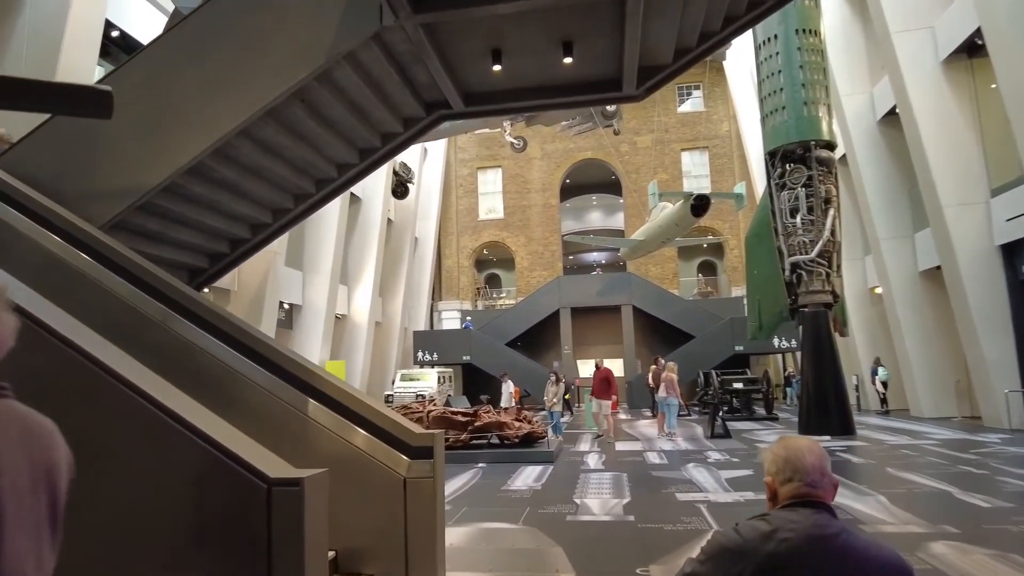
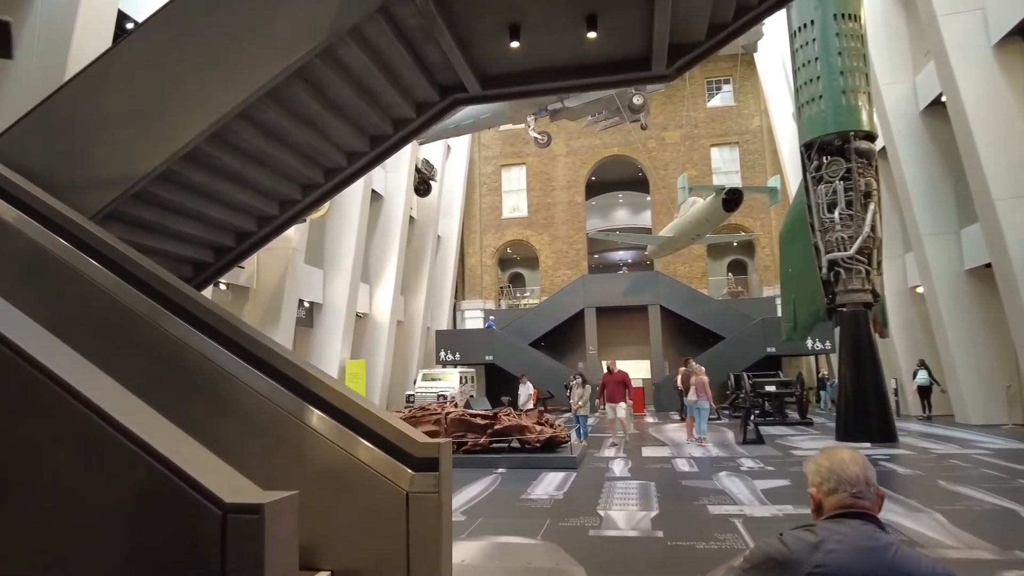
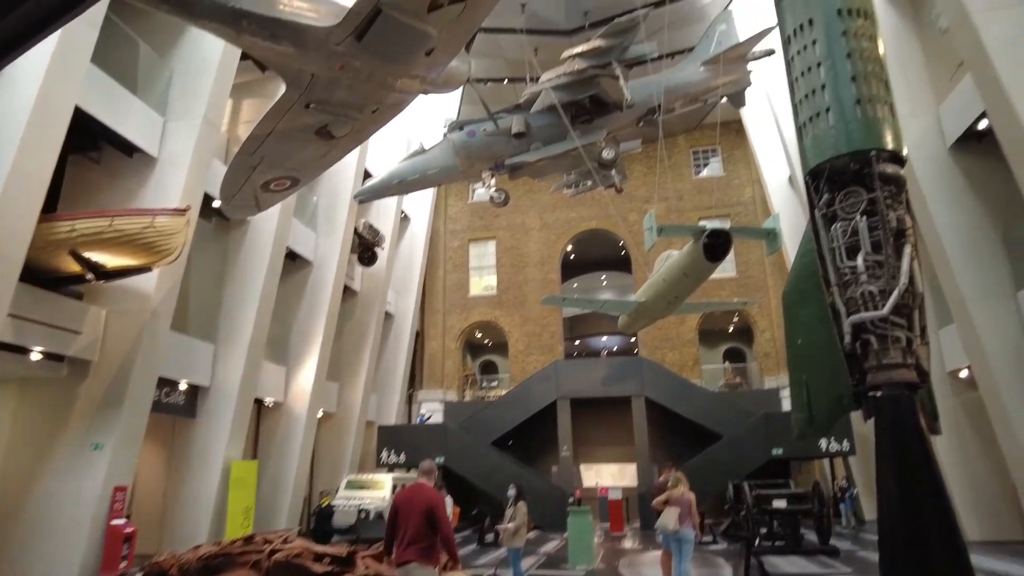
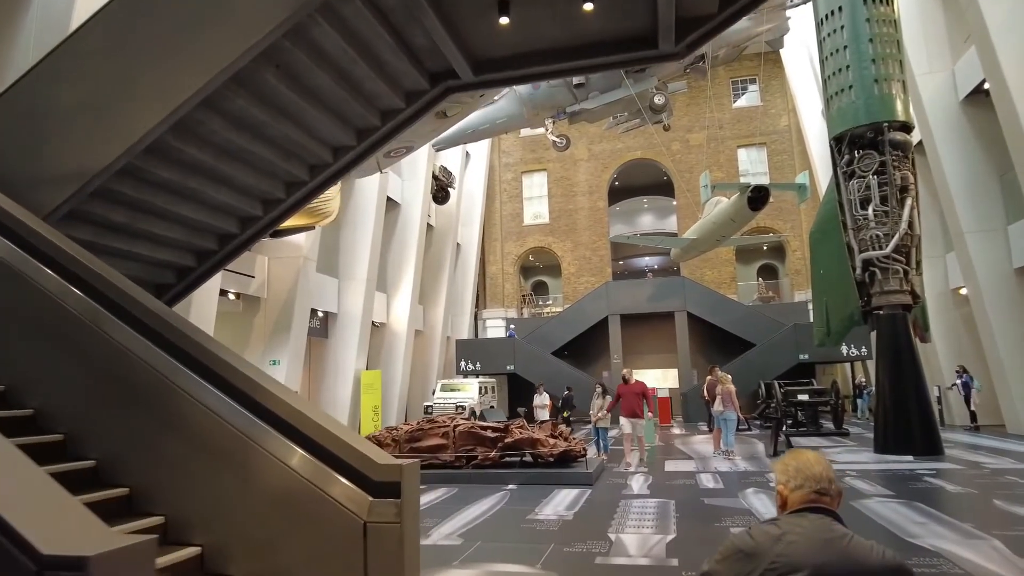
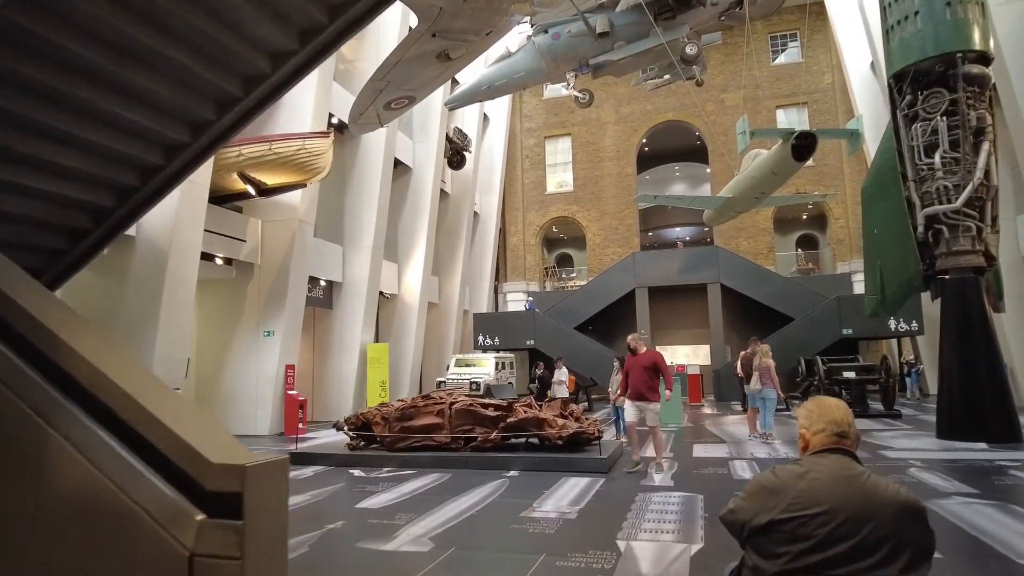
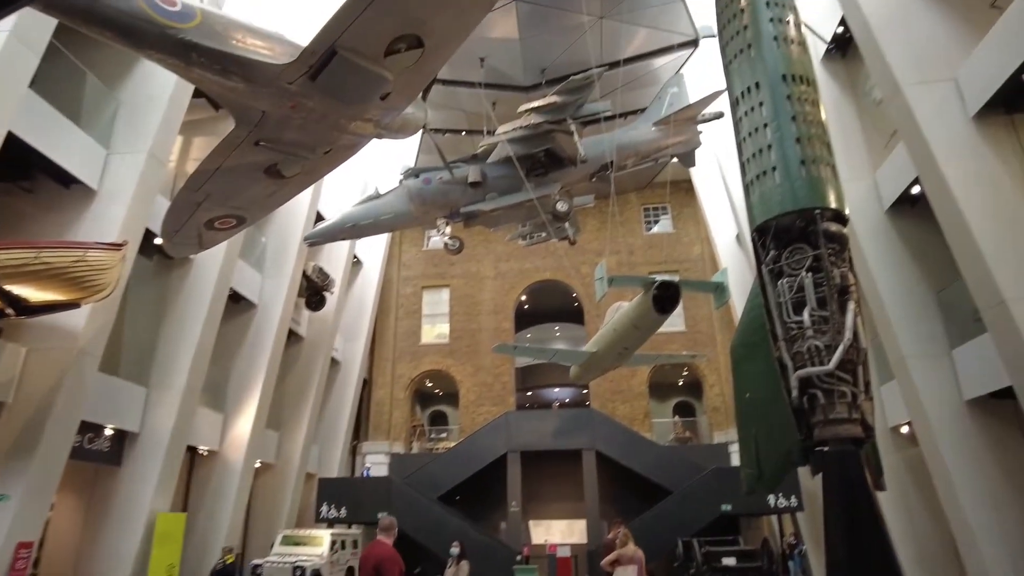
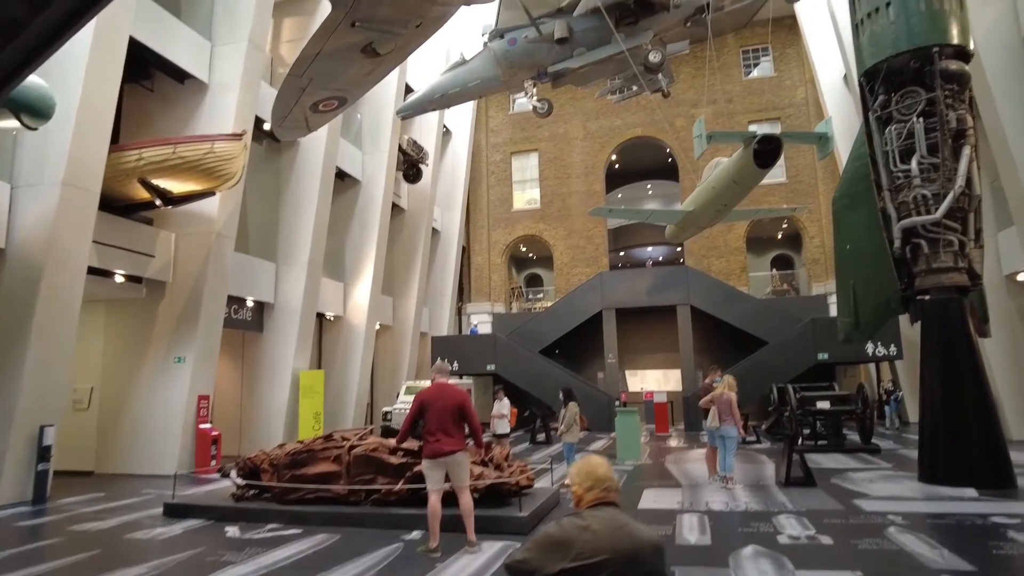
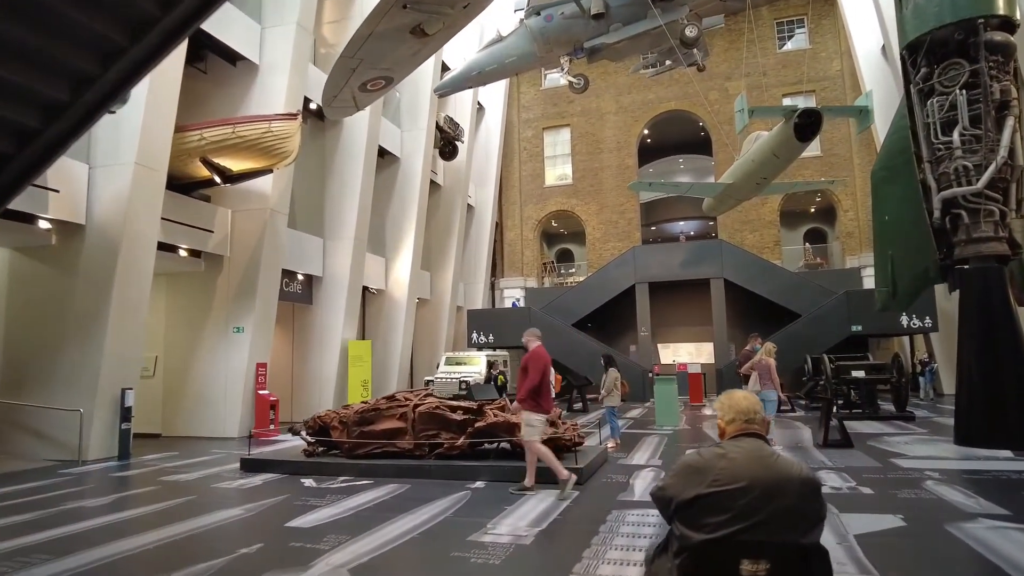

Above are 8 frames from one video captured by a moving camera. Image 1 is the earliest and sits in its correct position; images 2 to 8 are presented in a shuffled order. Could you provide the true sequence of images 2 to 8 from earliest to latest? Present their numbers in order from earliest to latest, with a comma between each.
2, 4, 5, 8, 7, 3, 6
